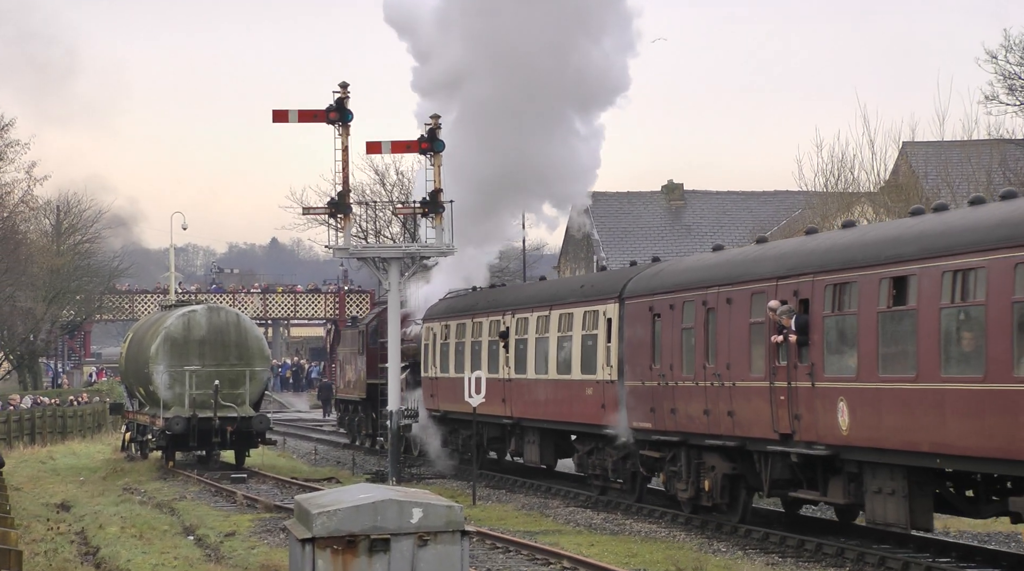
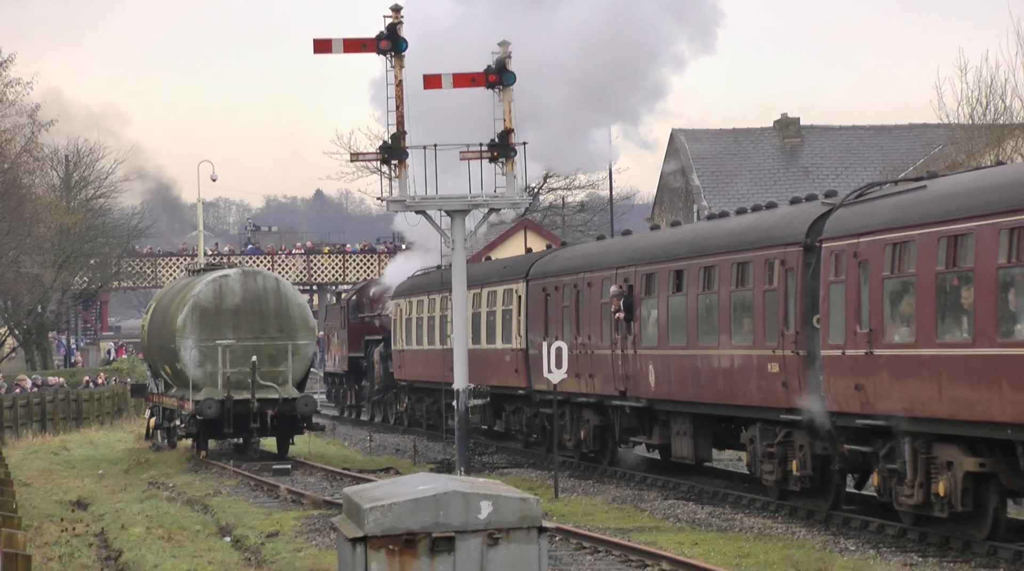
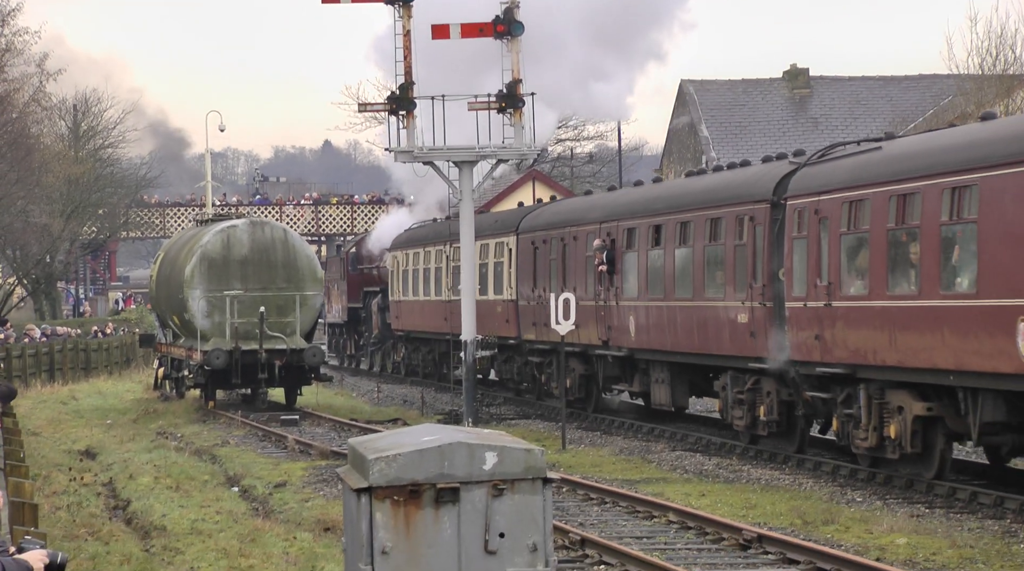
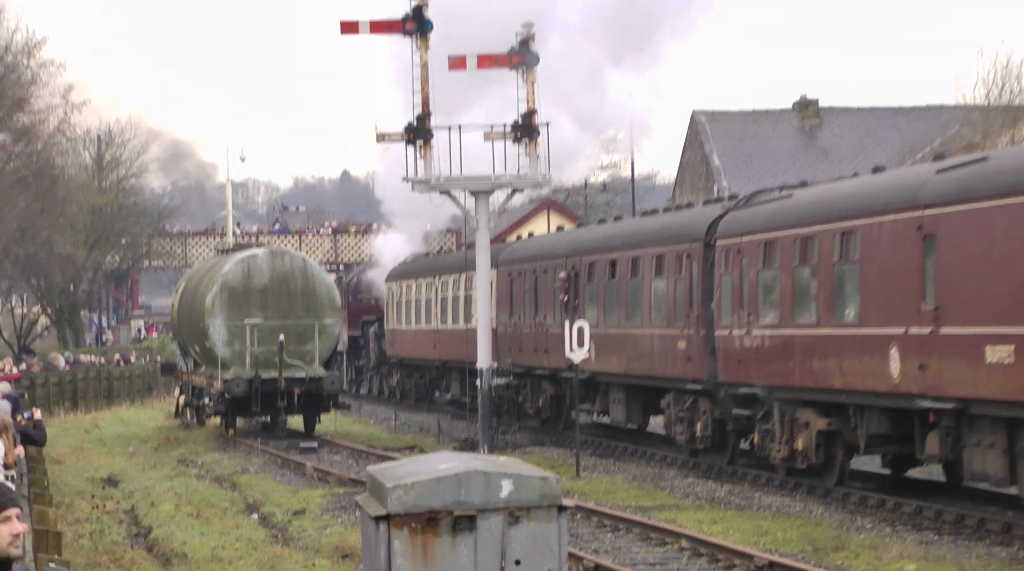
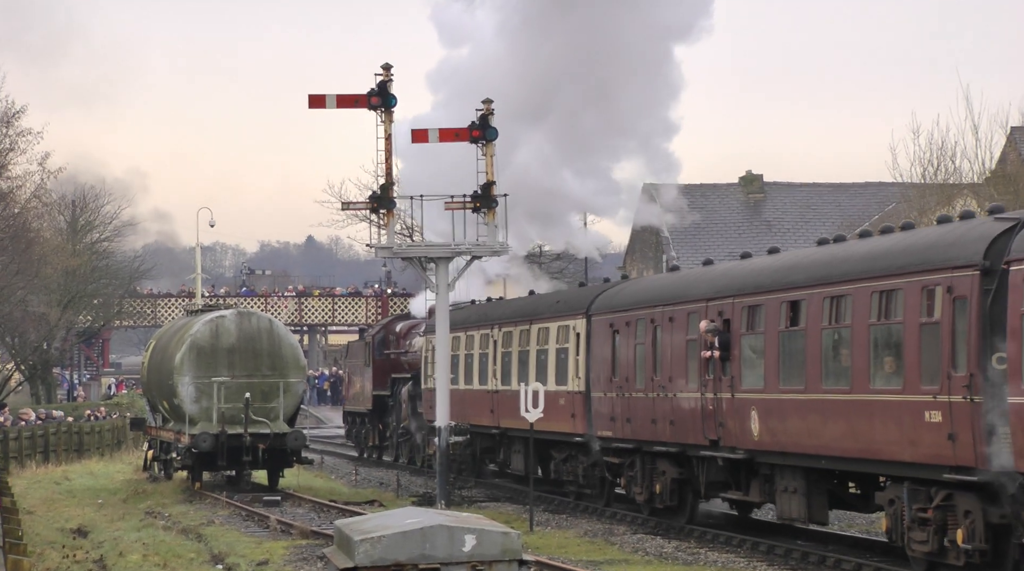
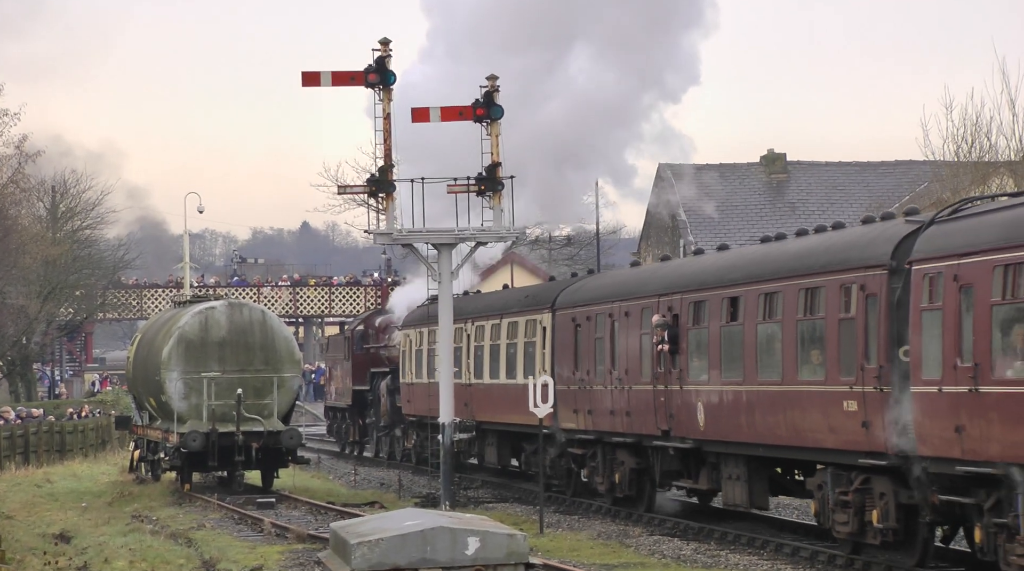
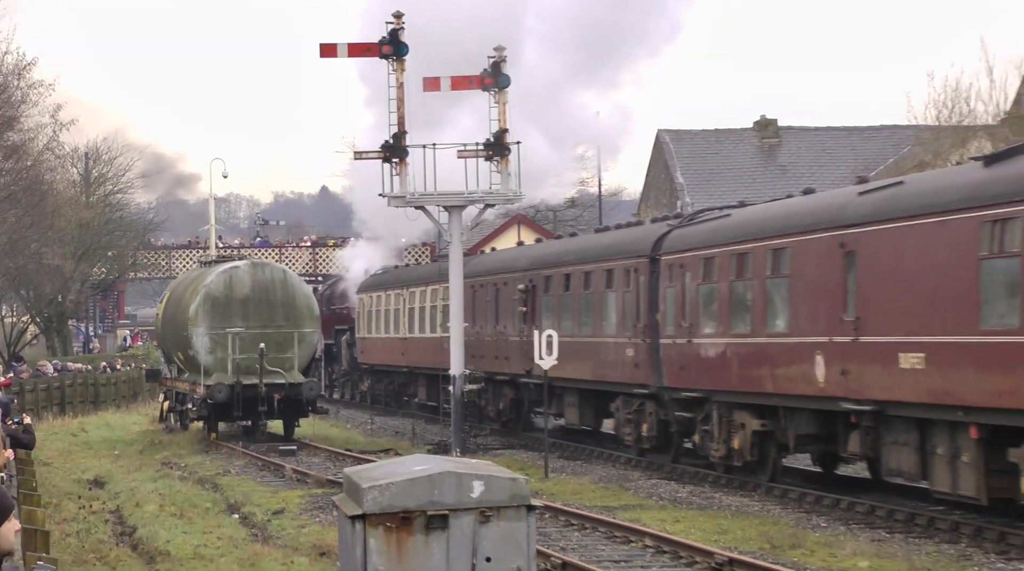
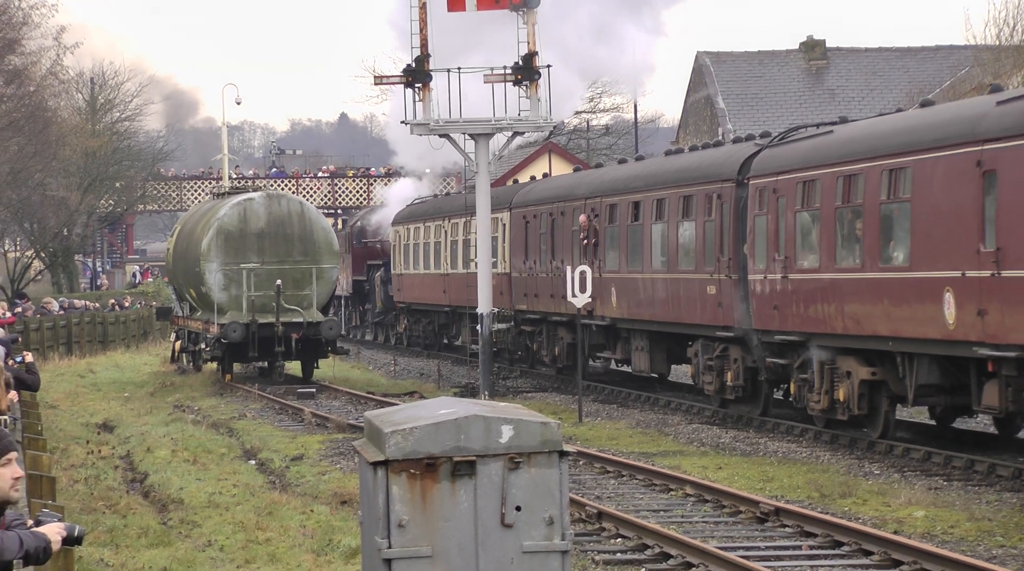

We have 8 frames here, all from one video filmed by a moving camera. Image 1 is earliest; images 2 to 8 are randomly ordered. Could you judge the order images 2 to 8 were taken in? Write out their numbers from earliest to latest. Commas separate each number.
5, 6, 2, 3, 8, 4, 7
